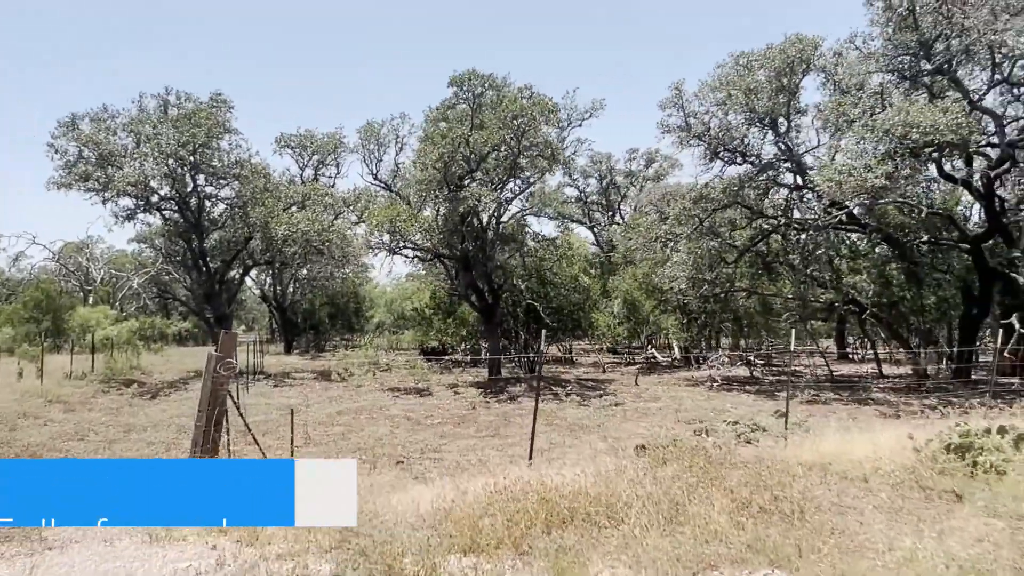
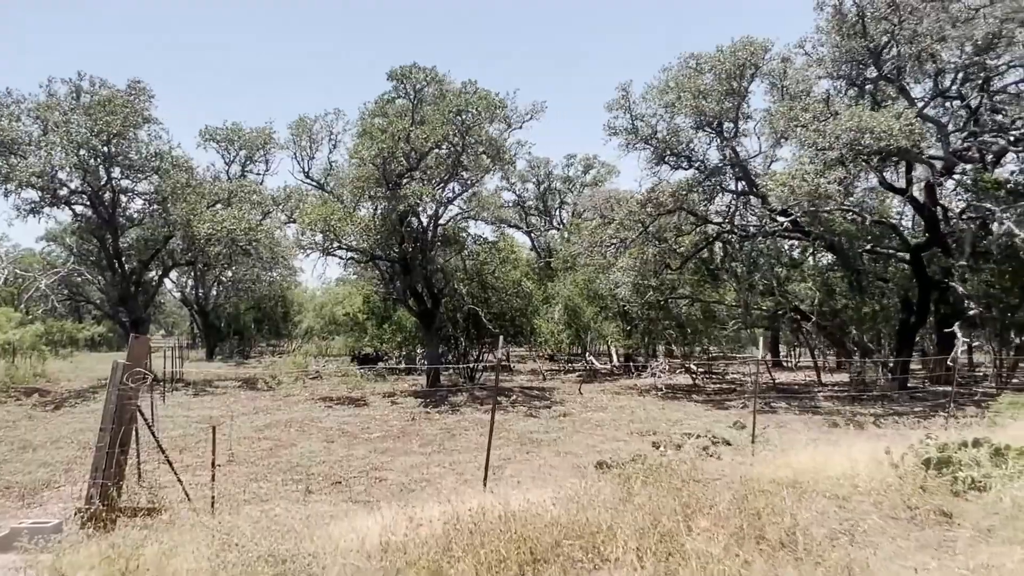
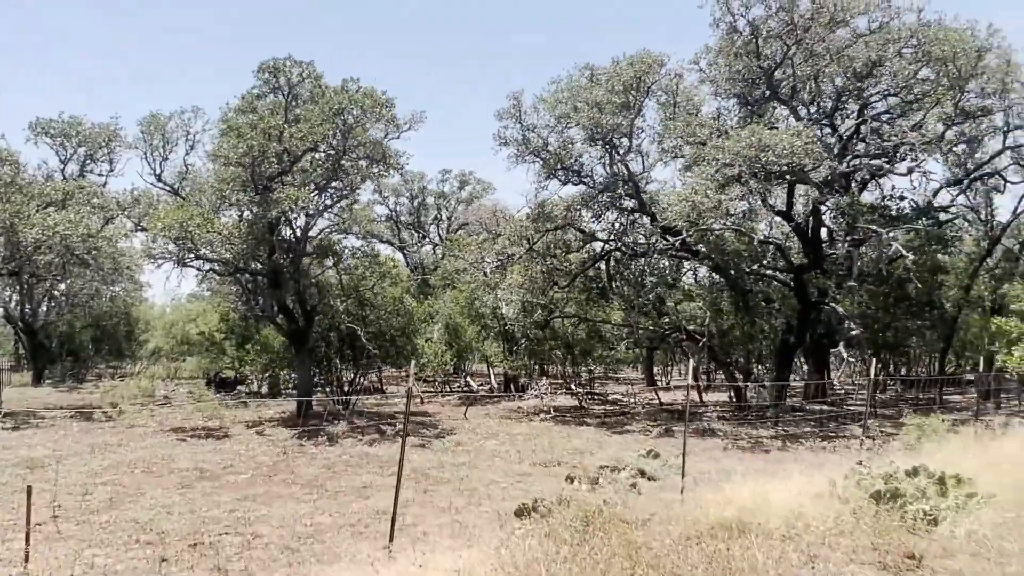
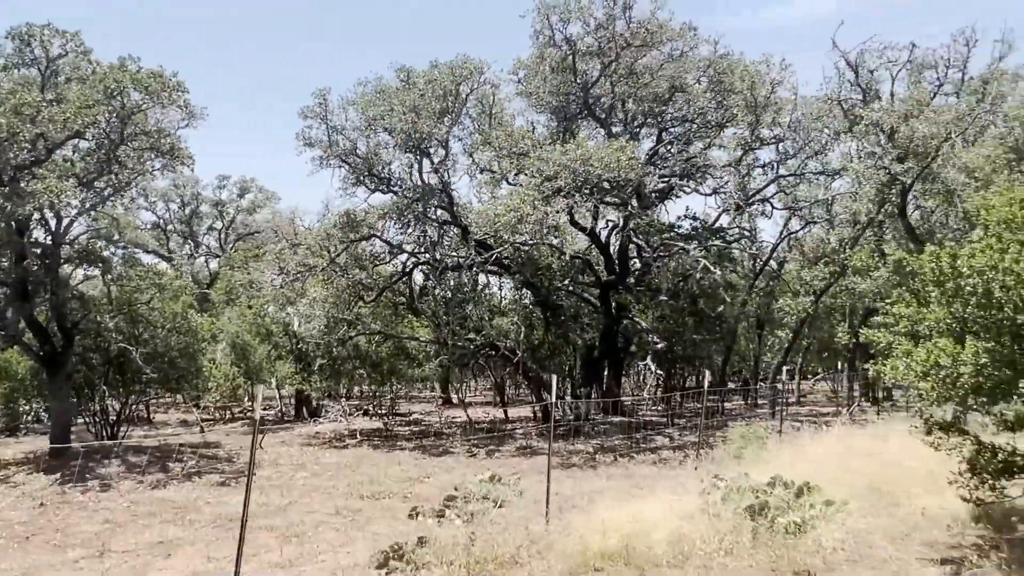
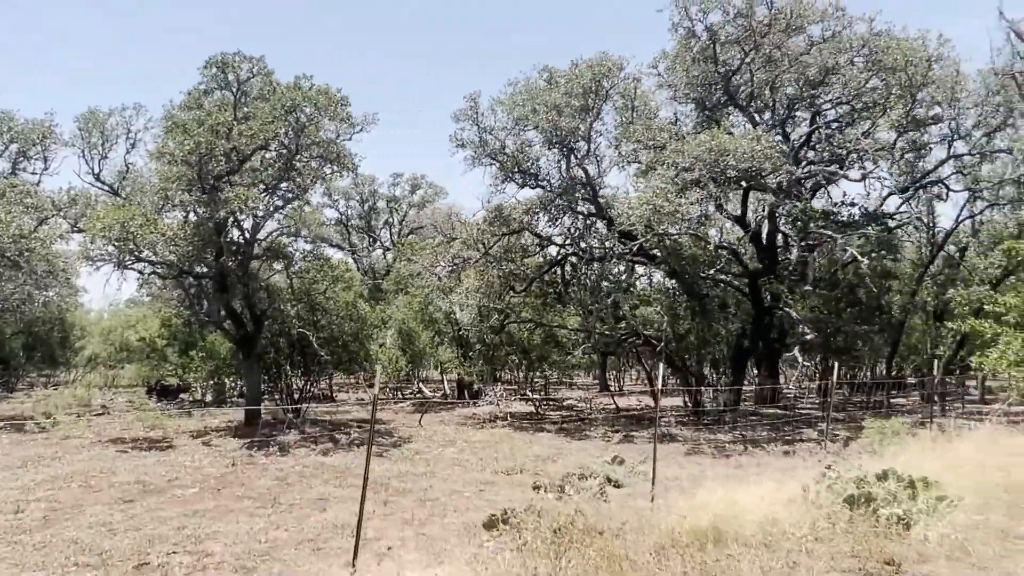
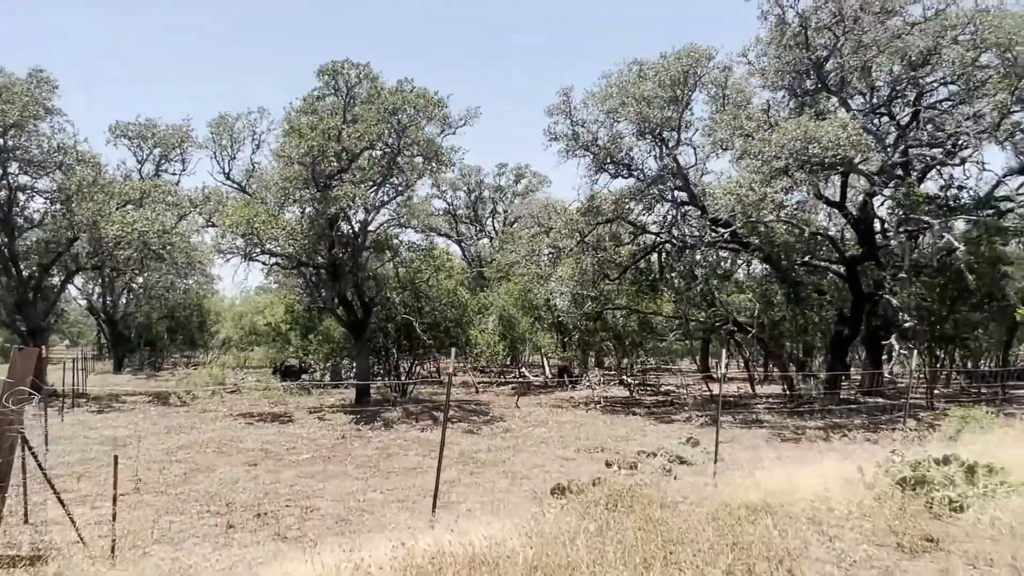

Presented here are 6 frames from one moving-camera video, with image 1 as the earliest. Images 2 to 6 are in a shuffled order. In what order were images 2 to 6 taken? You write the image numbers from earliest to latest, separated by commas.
2, 6, 3, 5, 4
